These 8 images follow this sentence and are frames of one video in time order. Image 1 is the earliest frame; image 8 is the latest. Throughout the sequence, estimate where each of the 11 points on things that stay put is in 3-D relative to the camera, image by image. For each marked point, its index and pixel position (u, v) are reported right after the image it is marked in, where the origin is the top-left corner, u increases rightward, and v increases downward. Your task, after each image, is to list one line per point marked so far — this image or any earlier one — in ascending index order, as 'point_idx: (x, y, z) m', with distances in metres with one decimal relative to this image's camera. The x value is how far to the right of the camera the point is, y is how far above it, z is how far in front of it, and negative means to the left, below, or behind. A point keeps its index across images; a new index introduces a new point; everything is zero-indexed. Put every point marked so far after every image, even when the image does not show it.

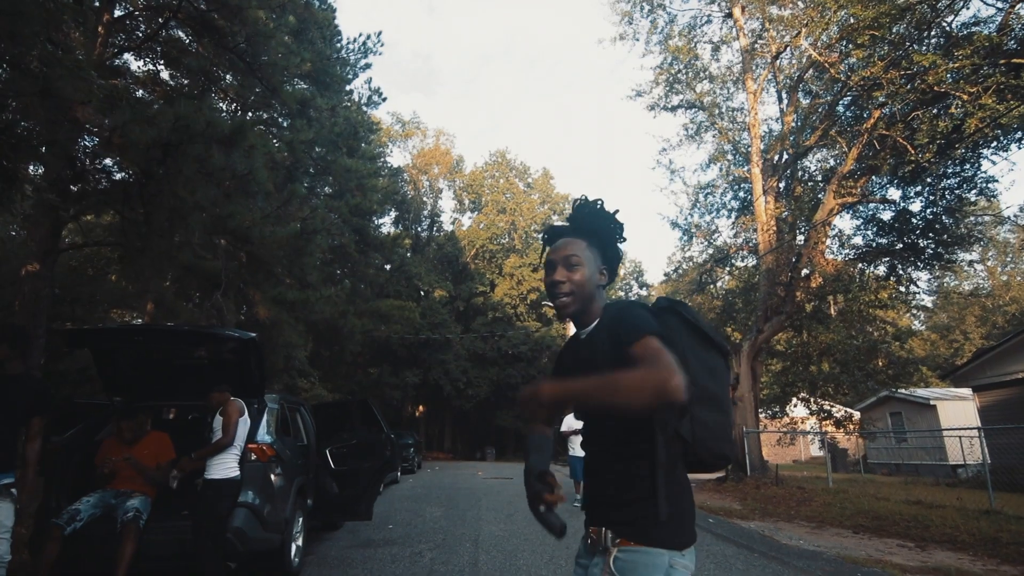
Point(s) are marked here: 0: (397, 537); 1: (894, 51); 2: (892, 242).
0: (-1.5, -3.3, +7.1) m
1: (+8.2, +5.1, +11.6) m
2: (+10.4, +1.3, +14.7) m
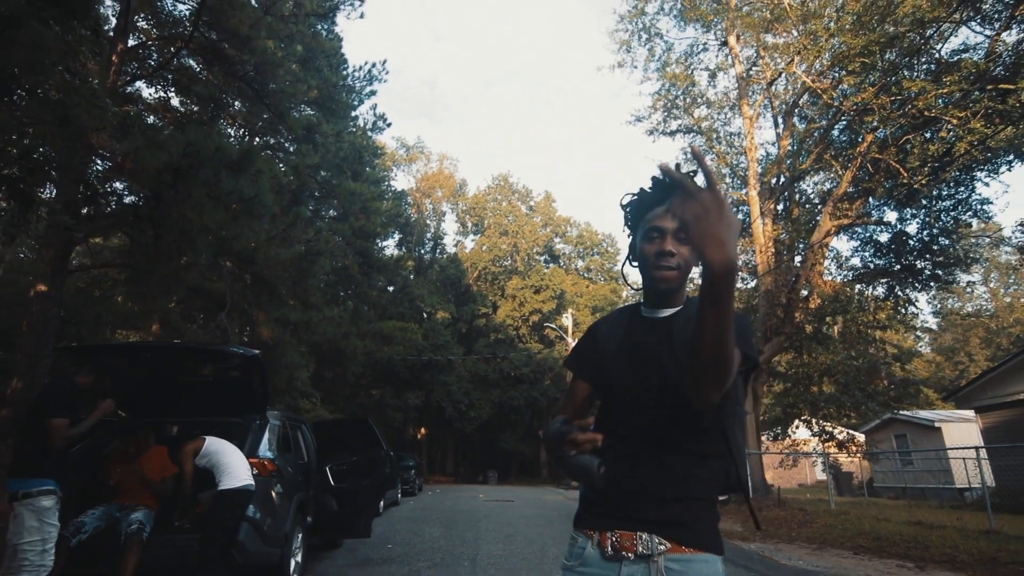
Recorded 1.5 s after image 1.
0: (-1.6, -3.5, +7.1) m
1: (+8.2, +4.6, +11.9) m
2: (+10.4, +0.7, +14.8) m
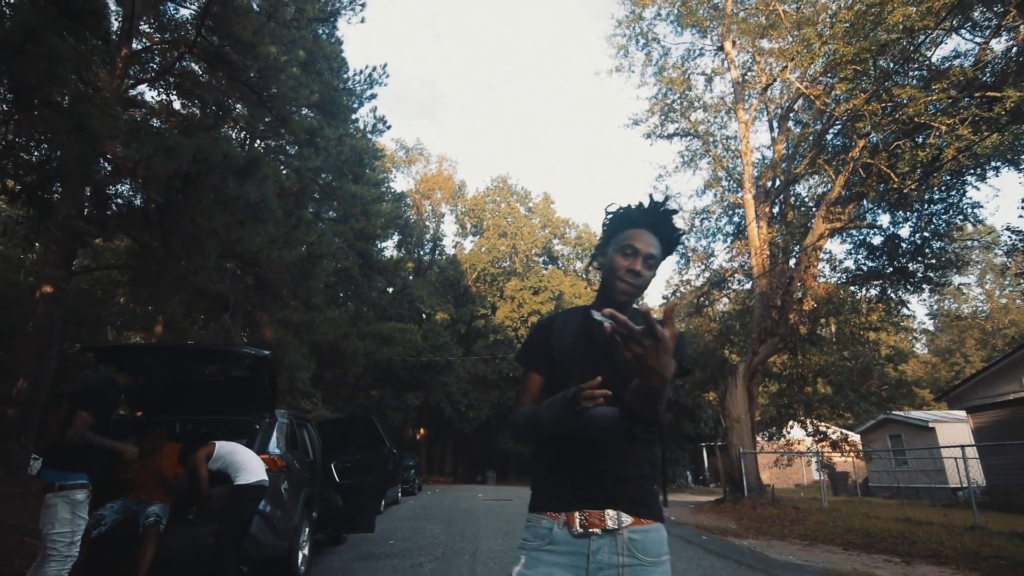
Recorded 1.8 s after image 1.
0: (-1.6, -3.6, +7.4) m
1: (+8.2, +4.6, +12.1) m
2: (+10.4, +0.6, +15.1) m
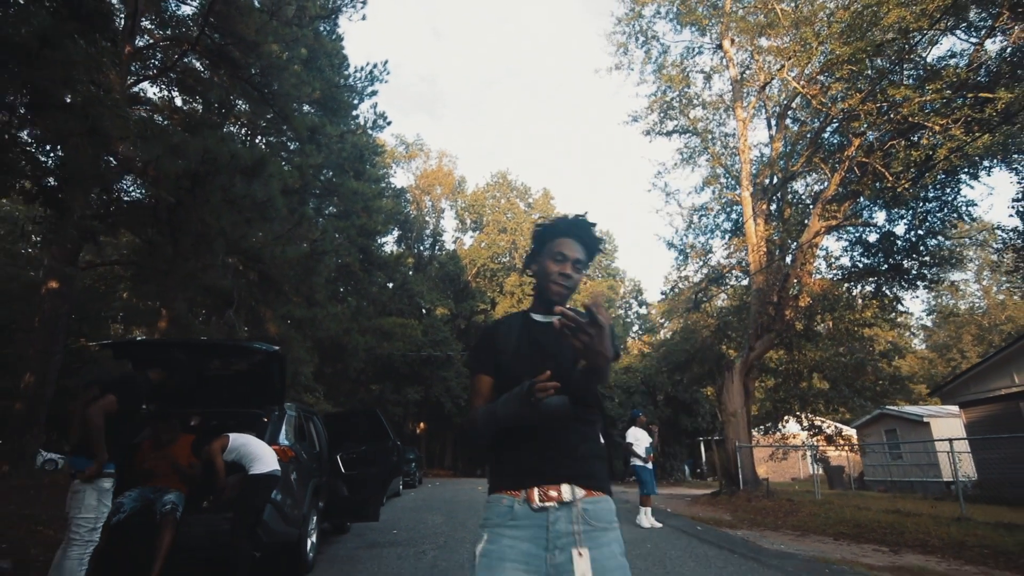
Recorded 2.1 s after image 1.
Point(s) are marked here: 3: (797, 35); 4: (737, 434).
0: (-1.6, -3.5, +7.6) m
1: (+8.2, +4.7, +12.3) m
2: (+10.4, +0.7, +15.3) m
3: (+7.9, +7.0, +15.0) m
4: (+7.1, -4.6, +17.1) m
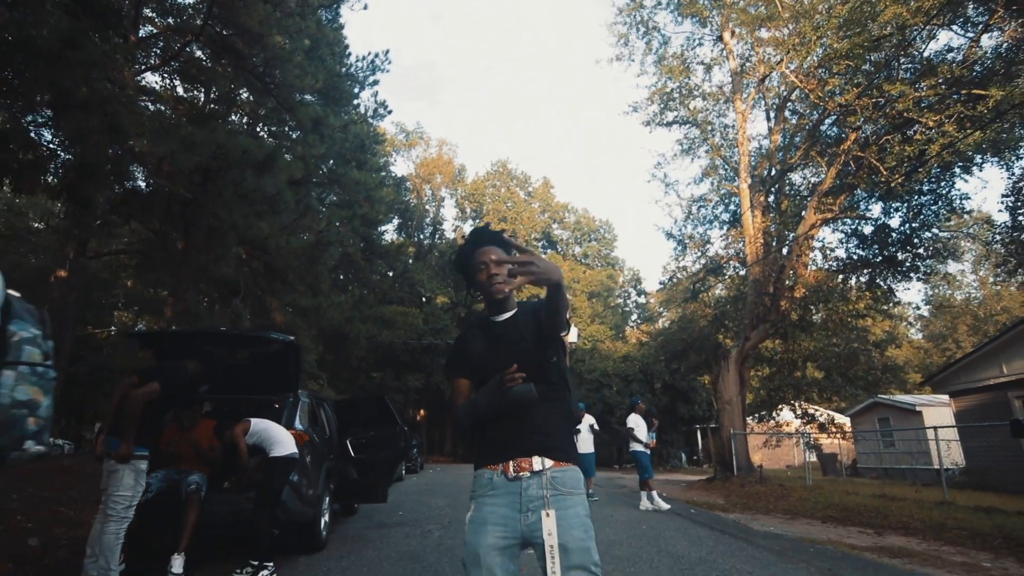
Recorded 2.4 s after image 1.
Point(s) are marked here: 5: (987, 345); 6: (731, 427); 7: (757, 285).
0: (-1.5, -3.4, +7.9) m
1: (+8.2, +4.8, +12.5) m
2: (+10.4, +1.0, +15.6) m
3: (+8.0, +7.3, +15.1) m
4: (+7.1, -4.3, +17.4) m
5: (+13.2, -1.6, +15.0) m
6: (+7.0, -4.5, +17.4) m
7: (+7.7, +0.1, +17.1) m
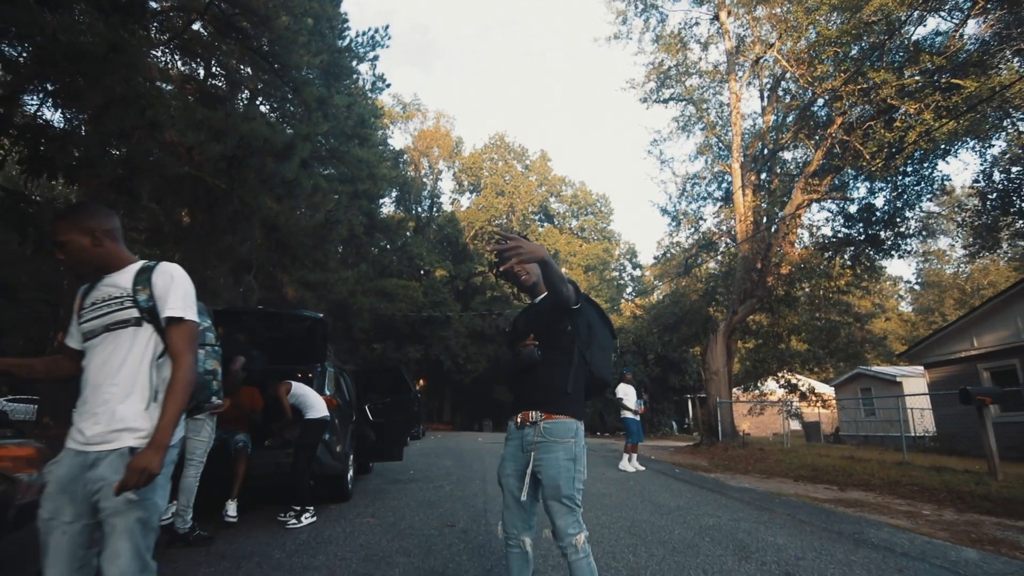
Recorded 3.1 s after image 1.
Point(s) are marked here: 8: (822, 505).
0: (-1.5, -3.1, +8.8) m
1: (+8.3, +5.4, +13.0) m
2: (+10.4, +1.6, +16.3) m
3: (+8.0, +7.9, +15.4) m
4: (+7.0, -3.5, +18.4) m
5: (+13.1, -0.9, +15.8) m
6: (+7.0, -3.7, +18.4) m
7: (+7.7, +0.9, +17.8) m
8: (+4.2, -2.9, +7.3) m
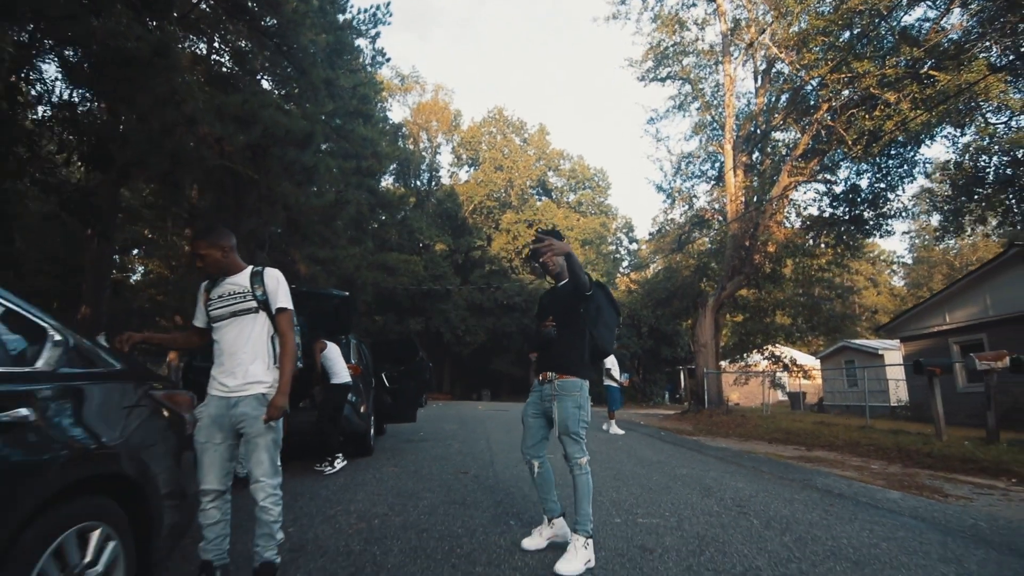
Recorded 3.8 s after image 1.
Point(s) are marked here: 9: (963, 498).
0: (-1.5, -2.7, +9.8) m
1: (+8.3, +5.9, +13.5) m
2: (+10.4, +2.3, +17.1) m
3: (+8.0, +8.6, +15.9) m
4: (+7.0, -2.7, +19.4) m
5: (+13.1, -0.3, +16.8) m
6: (+7.0, -2.9, +19.4) m
7: (+7.7, +1.7, +18.6) m
8: (+4.2, -2.6, +8.3) m
9: (+4.7, -2.2, +5.7) m
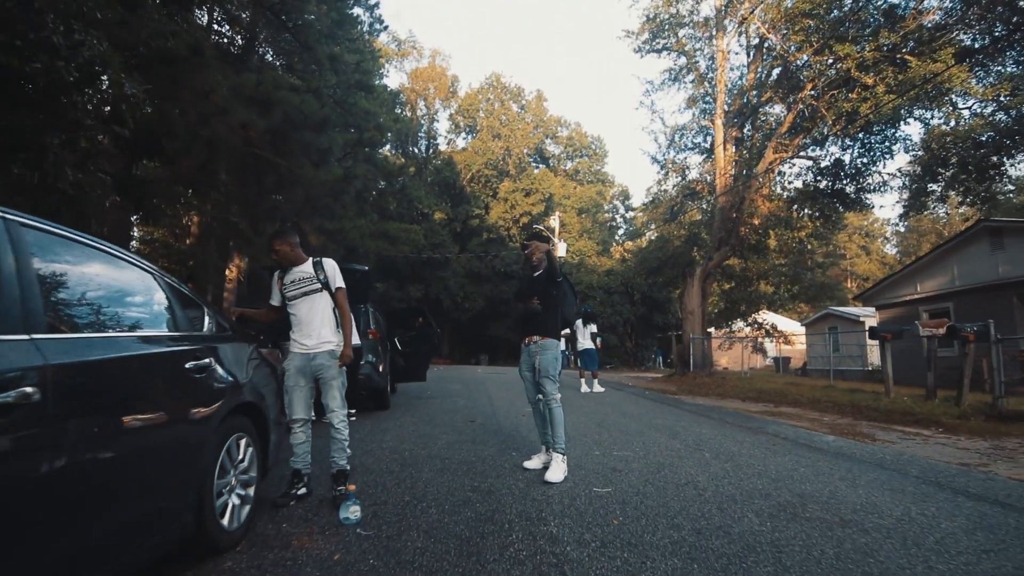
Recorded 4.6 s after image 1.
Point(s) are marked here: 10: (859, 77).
0: (-1.5, -2.2, +10.9) m
1: (+8.3, +6.6, +14.2) m
2: (+10.3, +3.3, +17.9) m
3: (+8.0, +9.5, +16.4) m
4: (+6.9, -1.5, +20.6) m
5: (+13.1, +0.7, +17.8) m
6: (+6.9, -1.7, +20.5) m
7: (+7.6, +2.7, +19.5) m
8: (+4.2, -2.2, +9.4) m
9: (+4.8, -1.9, +6.8) m
10: (+8.8, +5.3, +13.6) m
